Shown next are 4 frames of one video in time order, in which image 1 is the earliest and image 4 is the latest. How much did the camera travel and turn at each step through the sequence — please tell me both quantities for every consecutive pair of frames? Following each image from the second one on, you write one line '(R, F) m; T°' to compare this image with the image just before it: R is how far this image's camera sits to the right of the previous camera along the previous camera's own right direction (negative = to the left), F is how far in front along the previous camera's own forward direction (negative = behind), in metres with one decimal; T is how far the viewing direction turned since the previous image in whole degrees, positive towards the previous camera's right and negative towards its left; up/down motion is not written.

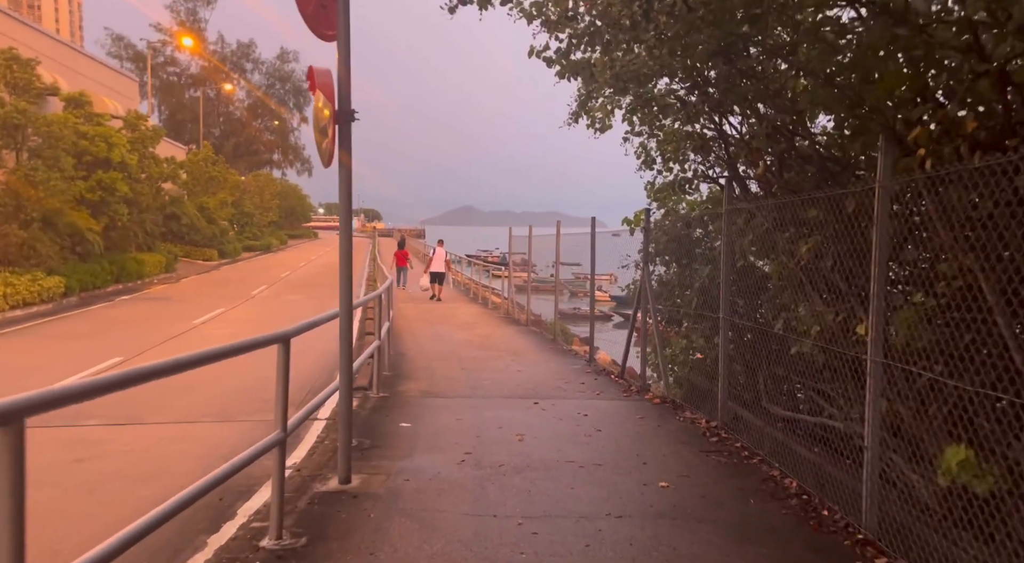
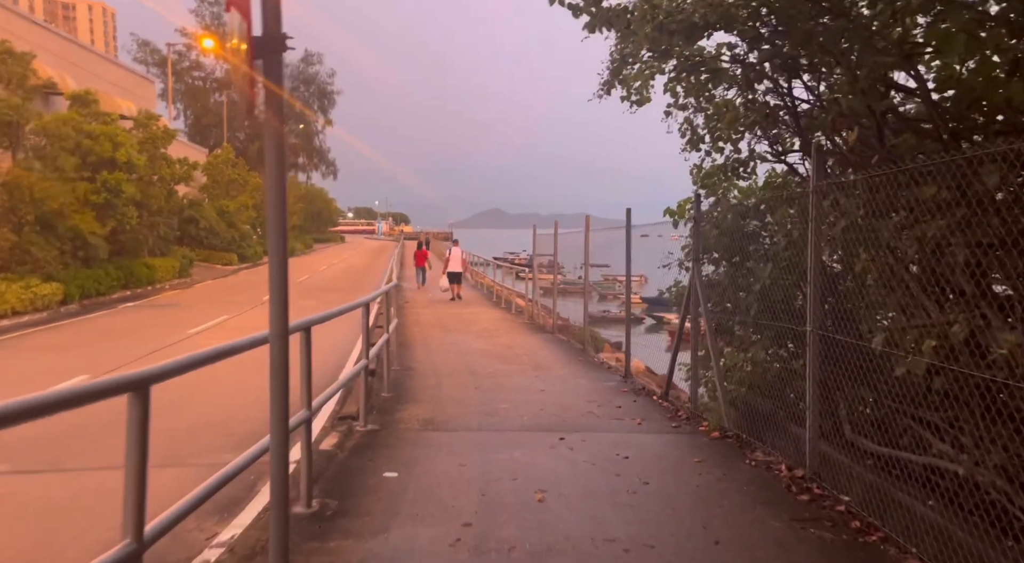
(+0.1, +1.3) m; -2°
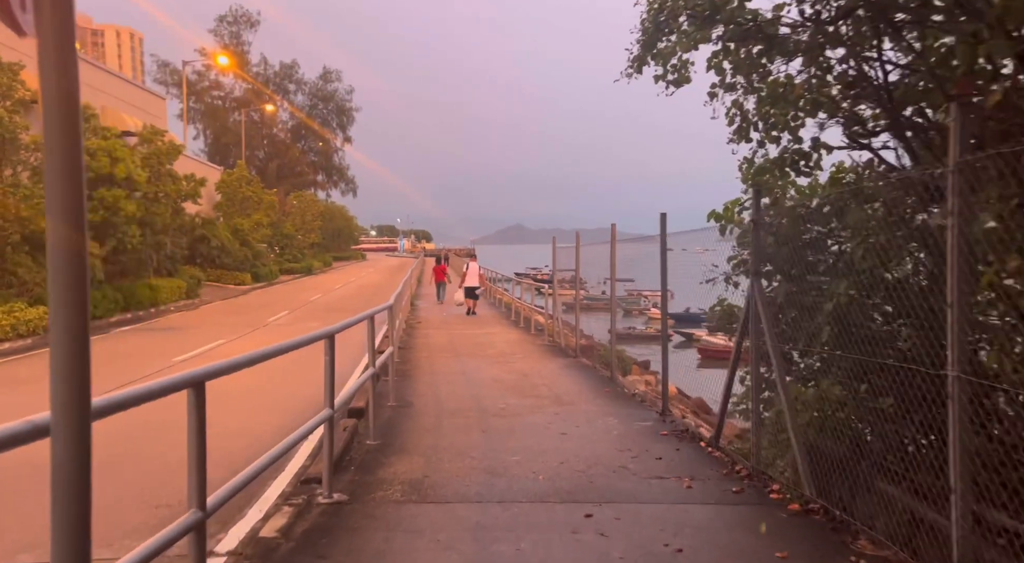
(+0.1, +1.2) m; -2°
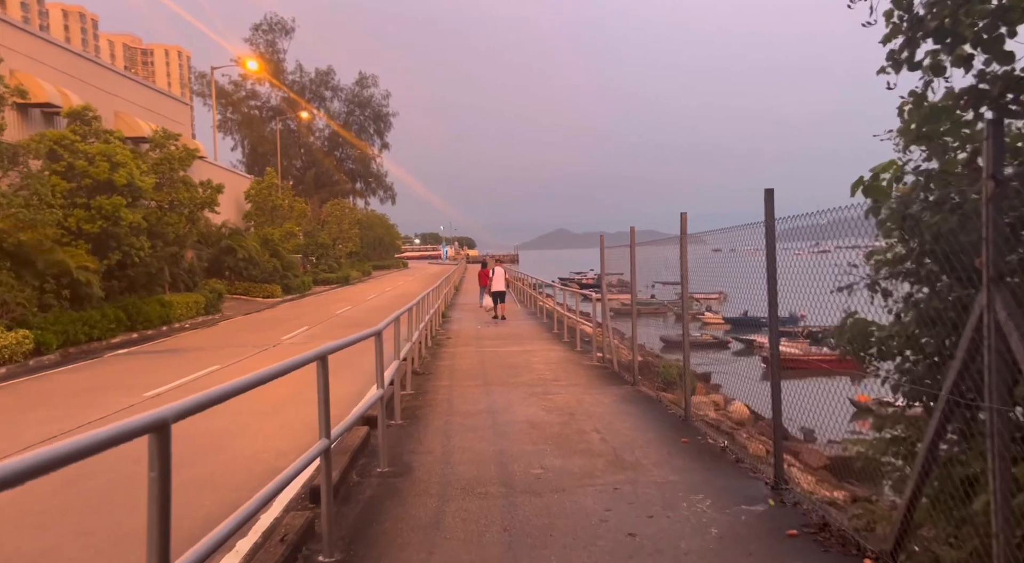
(+0.1, +2.1) m; -4°
